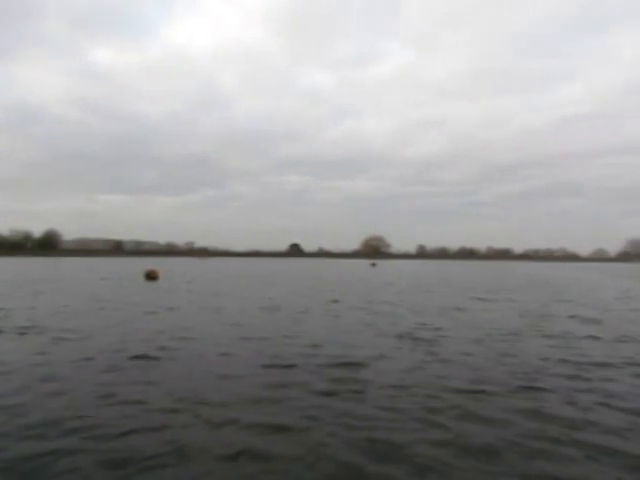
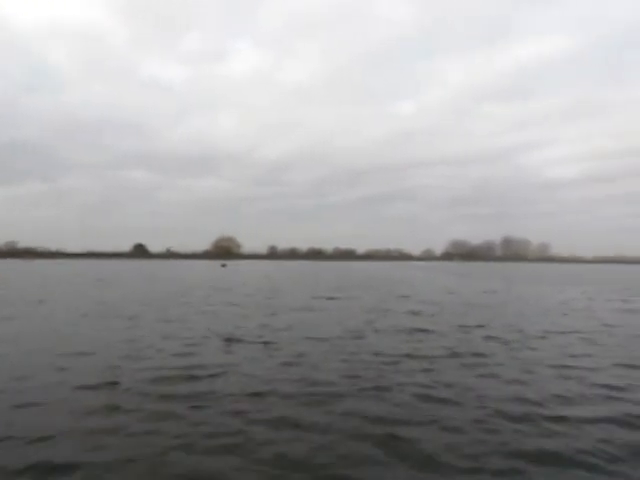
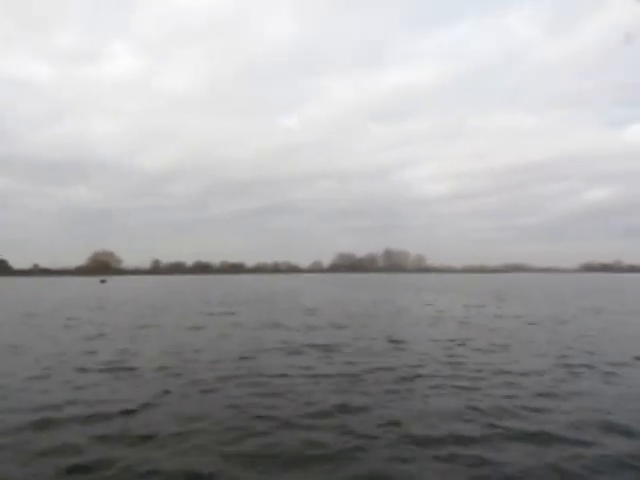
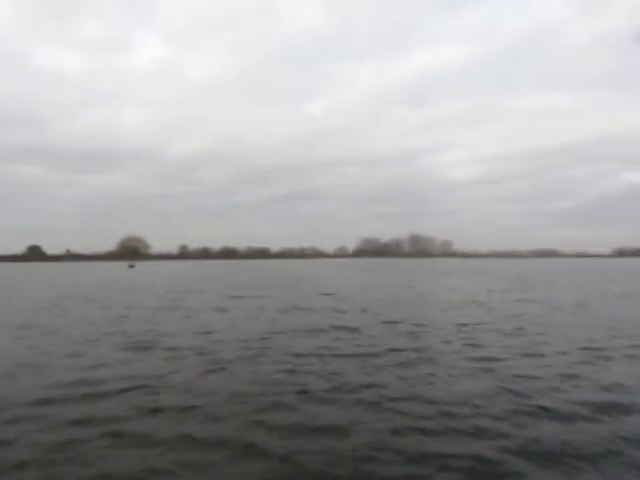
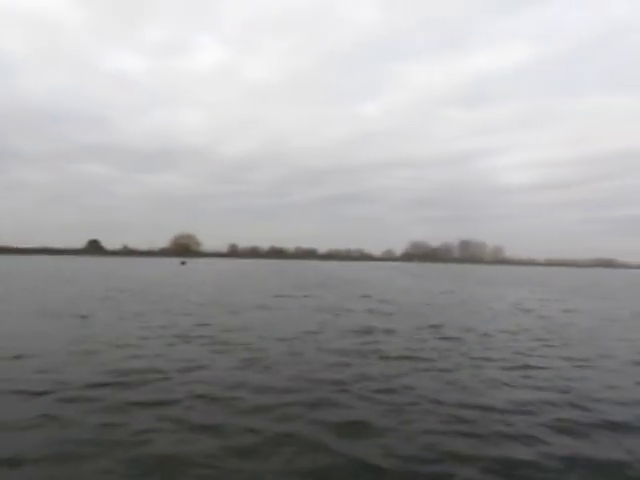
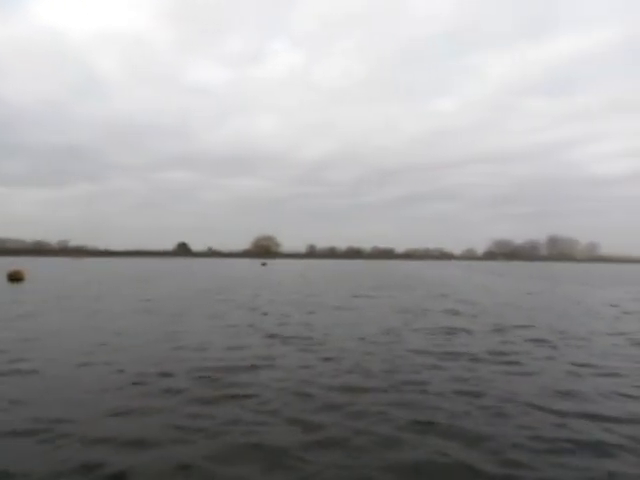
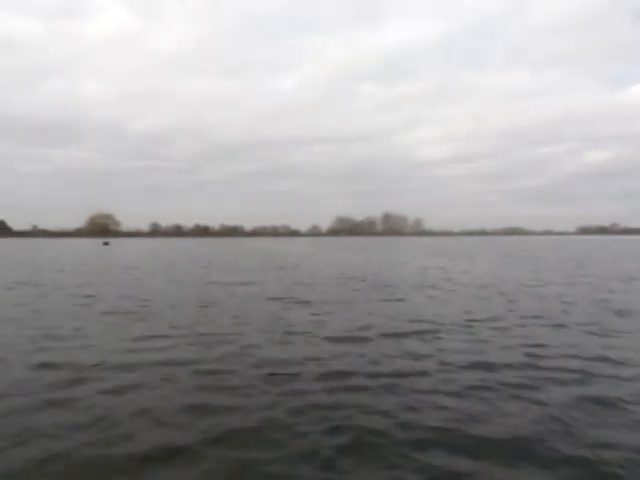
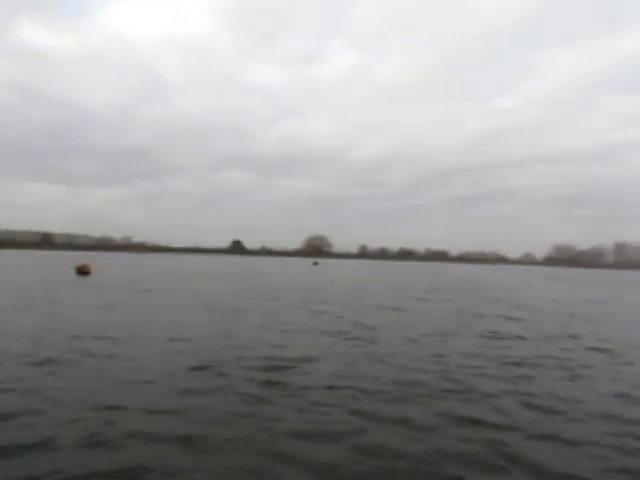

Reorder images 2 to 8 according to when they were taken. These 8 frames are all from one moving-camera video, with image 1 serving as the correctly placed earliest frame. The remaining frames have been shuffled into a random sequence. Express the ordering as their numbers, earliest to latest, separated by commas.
8, 6, 2, 5, 4, 3, 7
